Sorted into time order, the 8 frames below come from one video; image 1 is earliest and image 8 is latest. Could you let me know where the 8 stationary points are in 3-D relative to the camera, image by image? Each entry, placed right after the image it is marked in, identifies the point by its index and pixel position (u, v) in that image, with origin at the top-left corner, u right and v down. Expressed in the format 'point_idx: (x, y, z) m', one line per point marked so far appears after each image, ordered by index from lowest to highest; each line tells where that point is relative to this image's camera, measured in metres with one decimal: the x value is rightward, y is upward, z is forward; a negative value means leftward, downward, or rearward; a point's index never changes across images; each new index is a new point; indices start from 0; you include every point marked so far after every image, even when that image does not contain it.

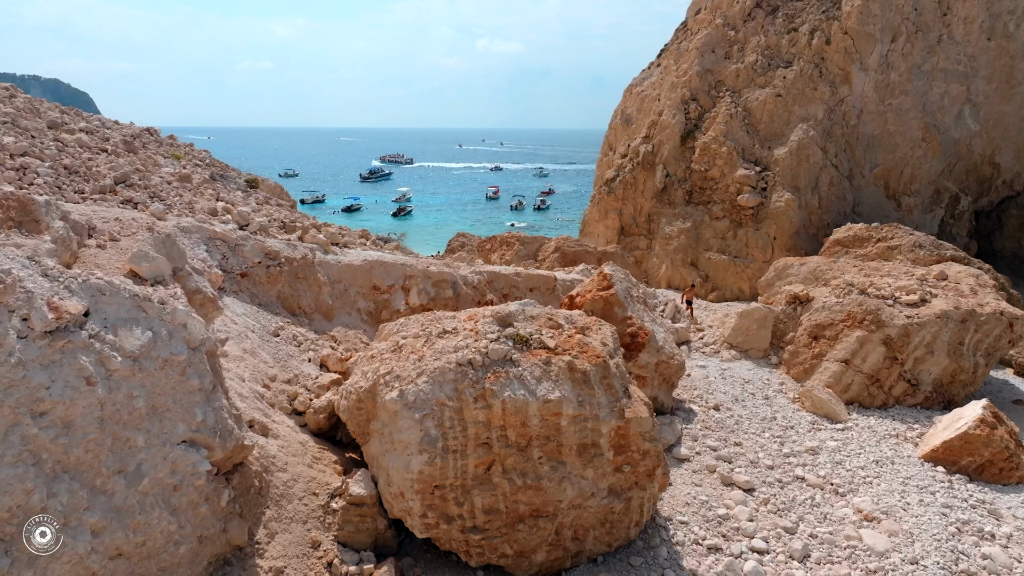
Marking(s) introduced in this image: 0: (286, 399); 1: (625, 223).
0: (-2.1, -1.0, +6.7) m
1: (+3.2, +1.8, +19.9) m
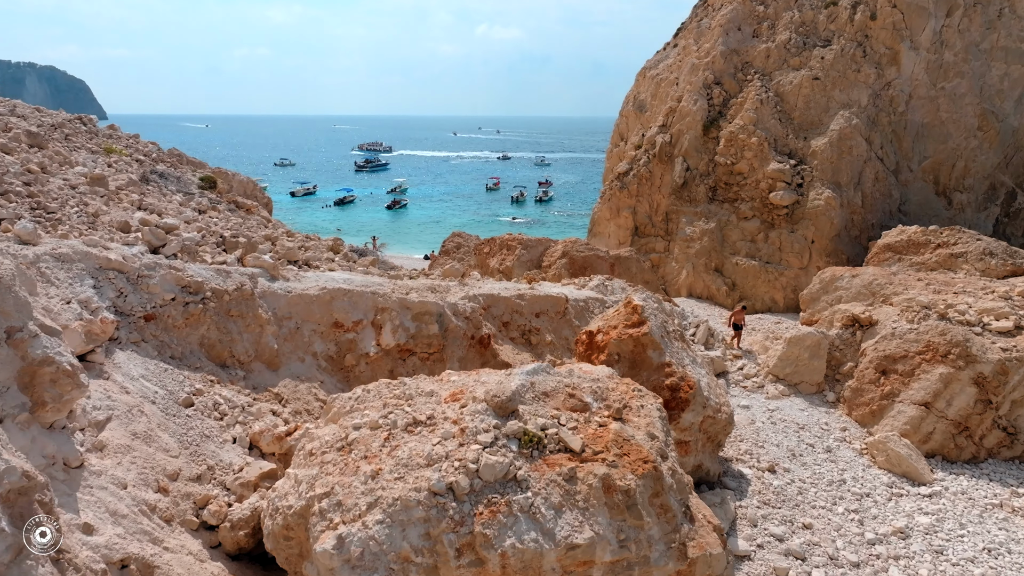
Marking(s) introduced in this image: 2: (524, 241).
0: (-2.1, -1.4, +4.7) m
1: (+3.2, +1.6, +17.8) m
2: (+0.3, +1.0, +15.8) m
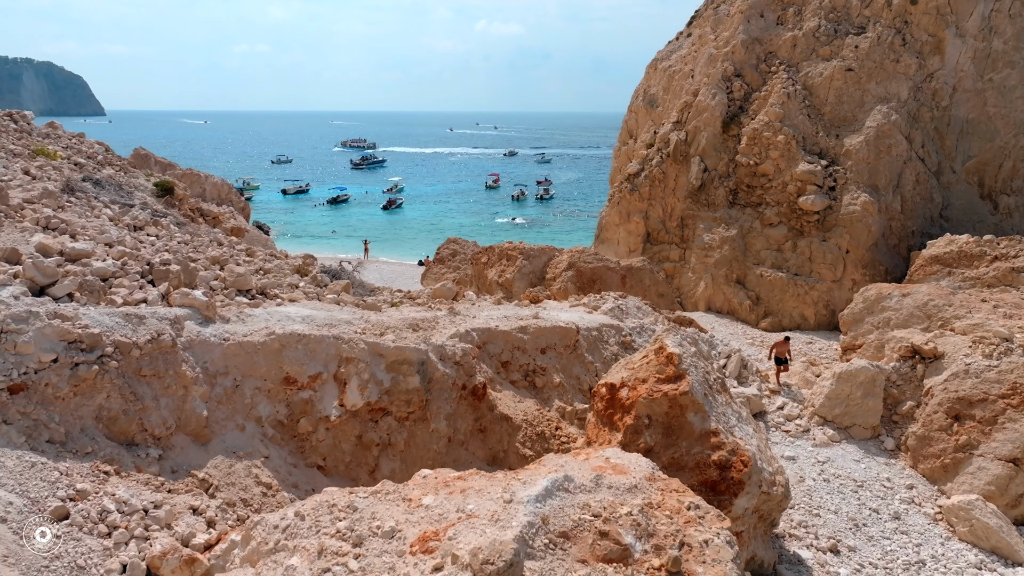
0: (-2.1, -1.8, +3.2) m
1: (+3.2, +1.4, +16.3) m
2: (+0.3, +0.8, +14.3) m
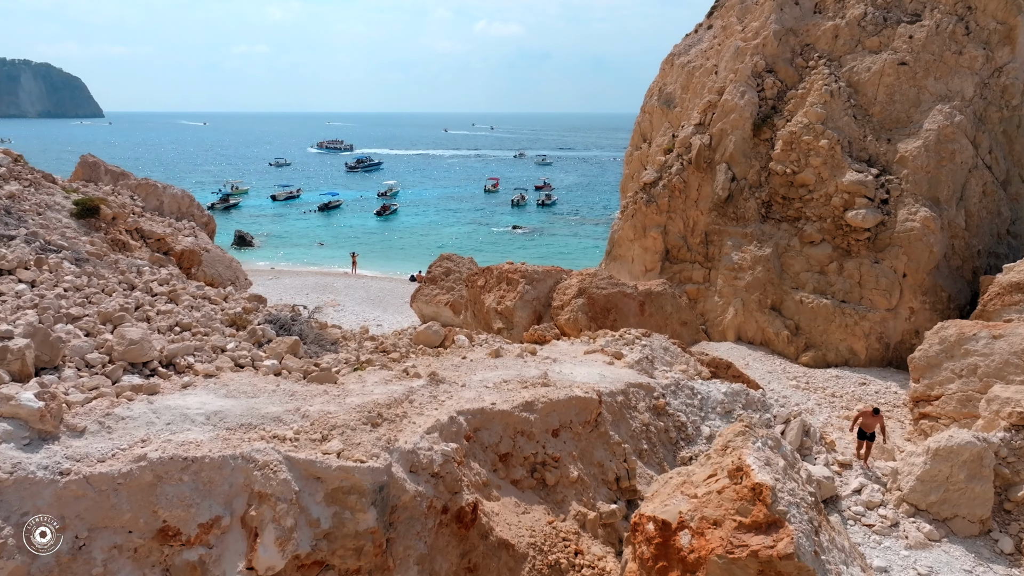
0: (-2.1, -2.3, +1.2) m
1: (+3.2, +0.9, +14.4) m
2: (+0.3, +0.3, +12.4) m
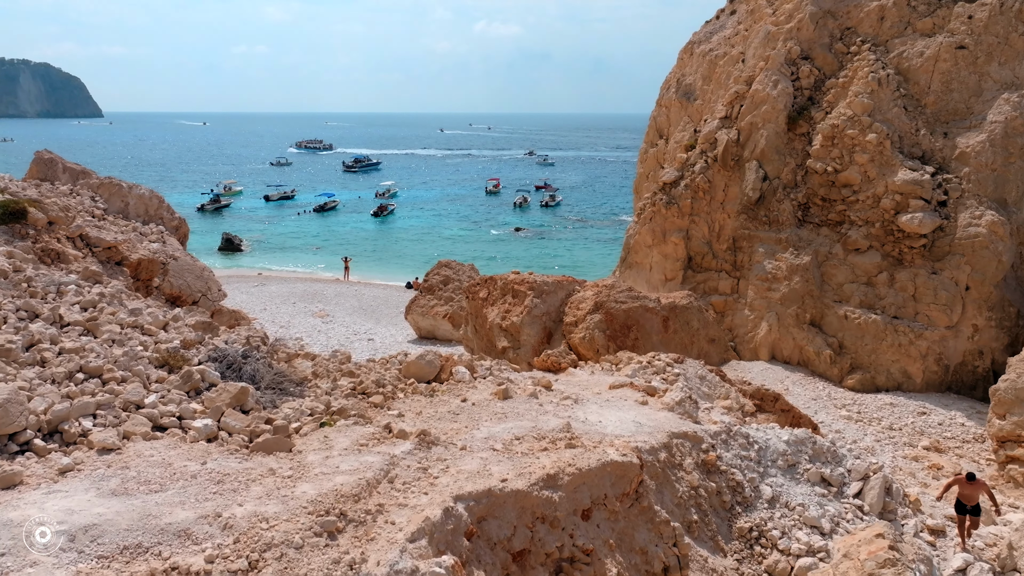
0: (-2.0, -2.5, -0.2) m
1: (+3.3, +0.7, +12.9) m
2: (+0.4, +0.1, +10.9) m
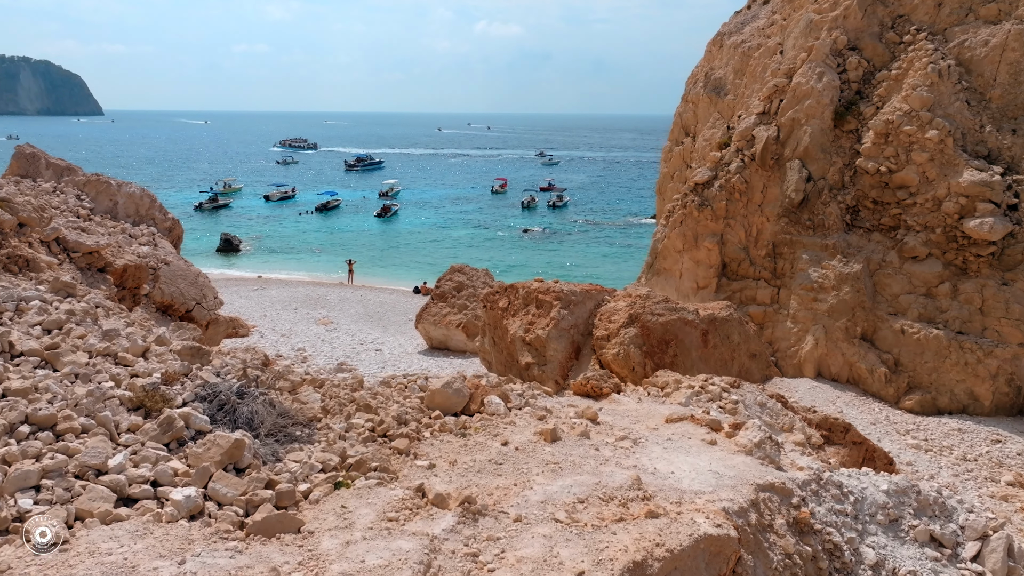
0: (-1.6, -2.6, -1.2) m
1: (+3.7, +0.5, +11.9) m
2: (+0.7, -0.1, +10.0) m
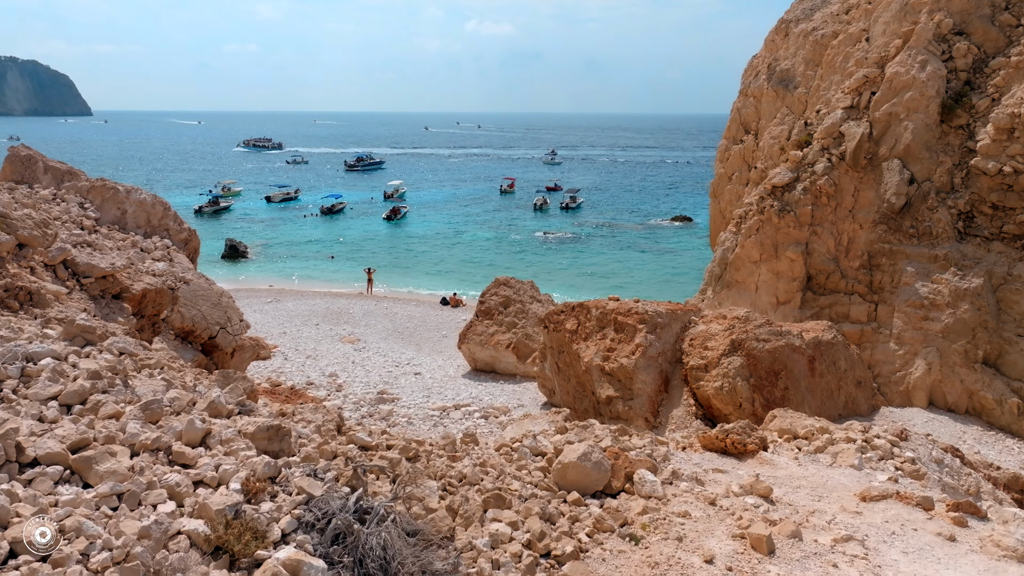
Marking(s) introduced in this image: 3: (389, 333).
0: (-0.6, -2.9, -2.6) m
1: (+4.6, +0.3, +10.6) m
2: (+1.7, -0.3, +8.6) m
3: (-2.5, -0.9, +14.5) m
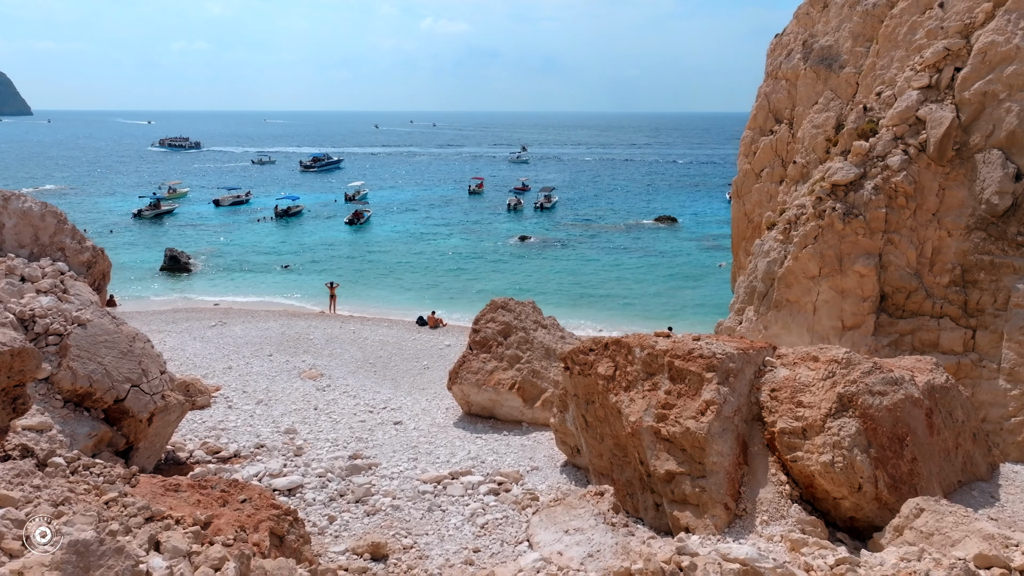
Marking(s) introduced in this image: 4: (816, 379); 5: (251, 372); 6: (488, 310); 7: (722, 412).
0: (+0.3, -3.2, -4.9) m
1: (+4.6, 0.0, +8.6) m
2: (+1.9, -0.6, +6.4) m
3: (-2.6, -1.3, +12.0) m
4: (+2.7, -0.8, +6.2) m
5: (-4.1, -1.3, +11.4) m
6: (-0.3, -0.3, +9.6) m
7: (+1.8, -1.1, +6.2) m
